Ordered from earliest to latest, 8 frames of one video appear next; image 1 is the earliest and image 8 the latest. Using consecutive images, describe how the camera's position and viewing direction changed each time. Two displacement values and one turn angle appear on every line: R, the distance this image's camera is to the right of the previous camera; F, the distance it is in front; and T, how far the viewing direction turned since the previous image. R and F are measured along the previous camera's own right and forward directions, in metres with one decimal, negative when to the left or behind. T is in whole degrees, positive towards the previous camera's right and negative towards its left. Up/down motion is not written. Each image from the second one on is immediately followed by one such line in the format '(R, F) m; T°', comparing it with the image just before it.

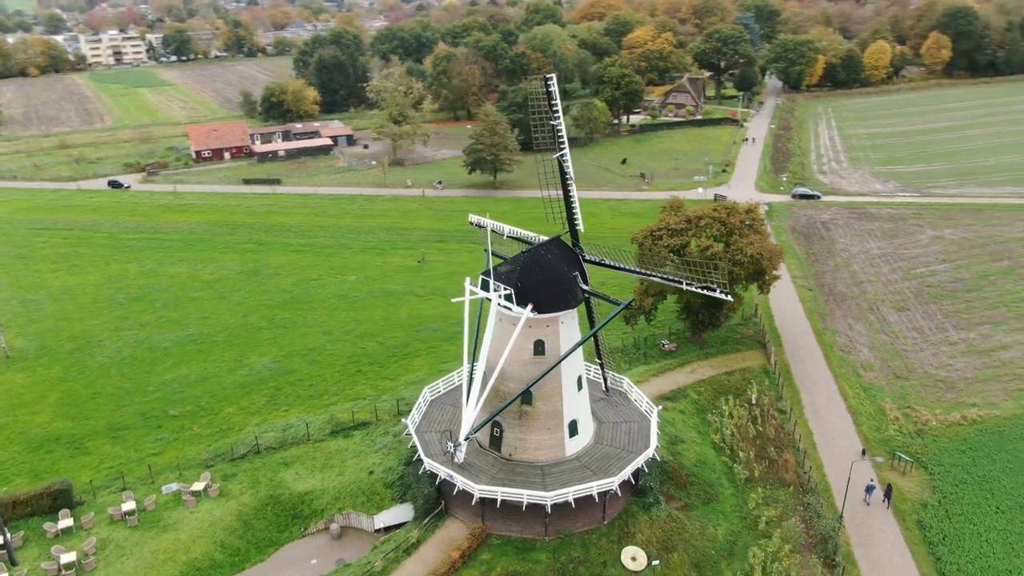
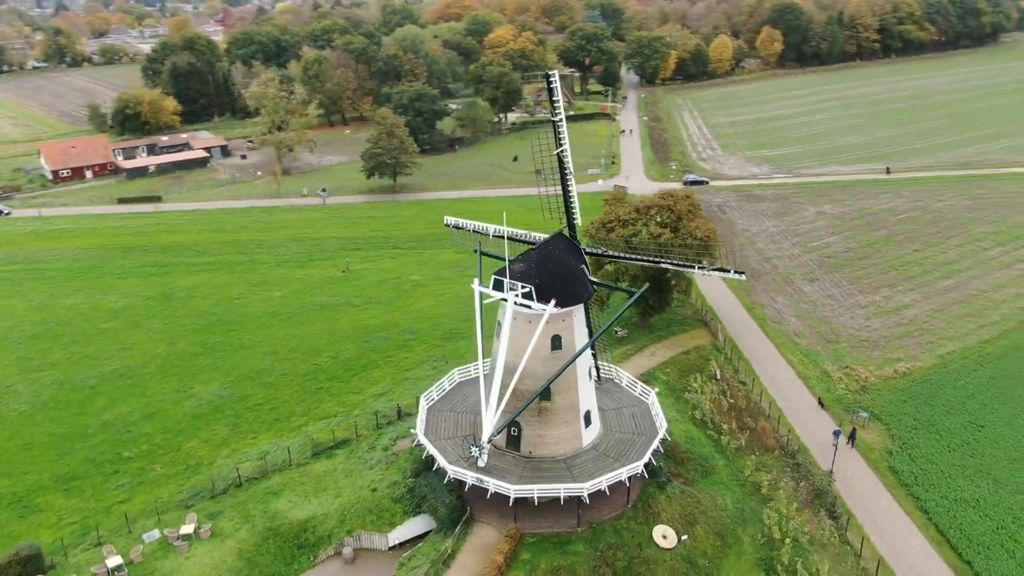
(-5.4, +0.5) m; +11°
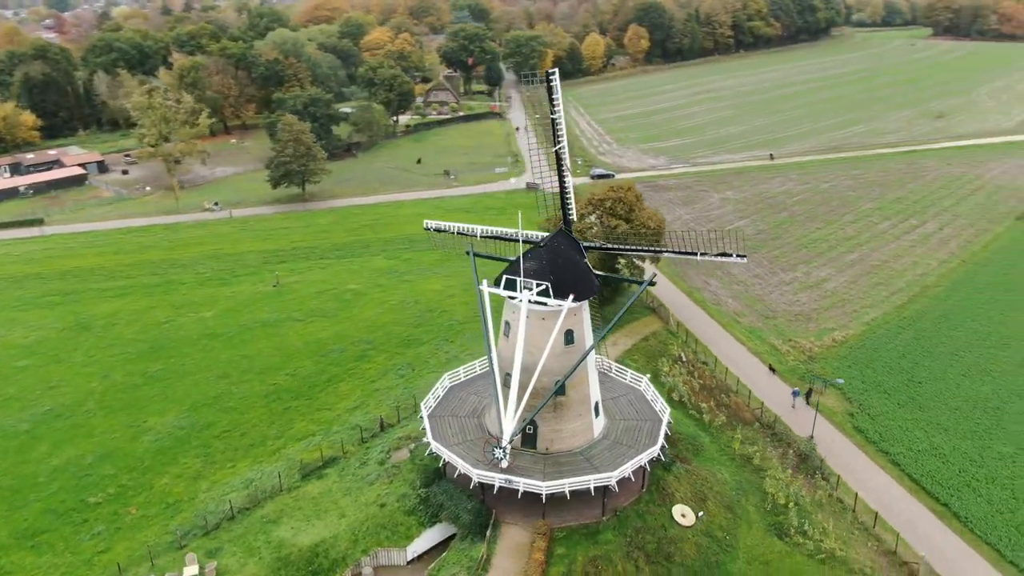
(-4.8, +0.4) m; +10°
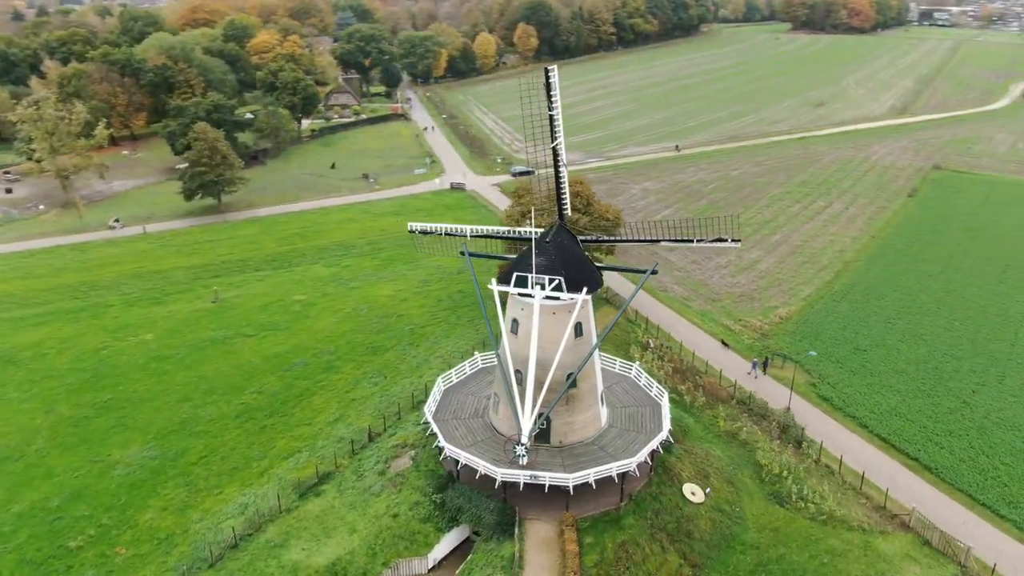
(-4.2, +0.2) m; +9°
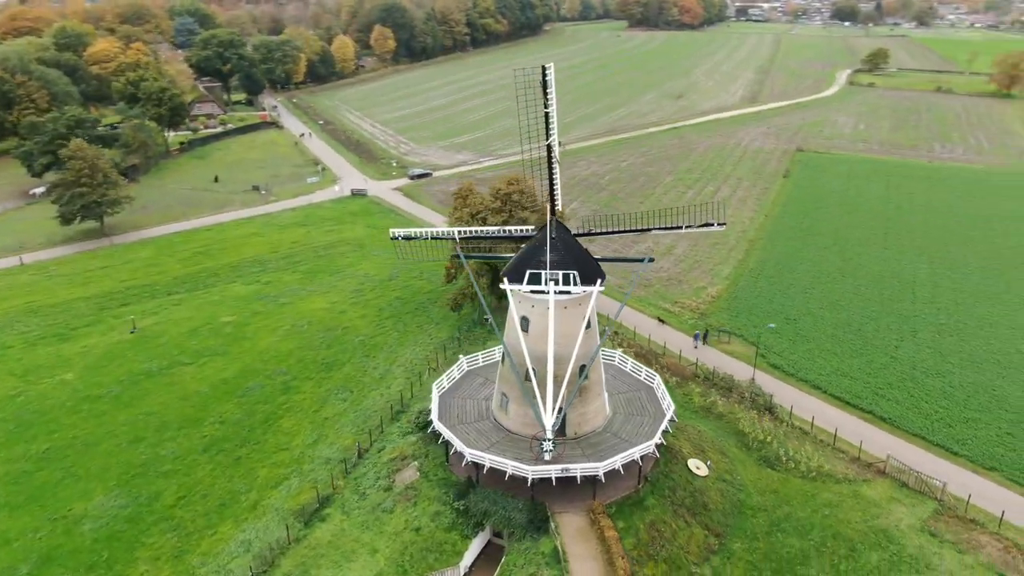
(-5.5, +0.5) m; +11°
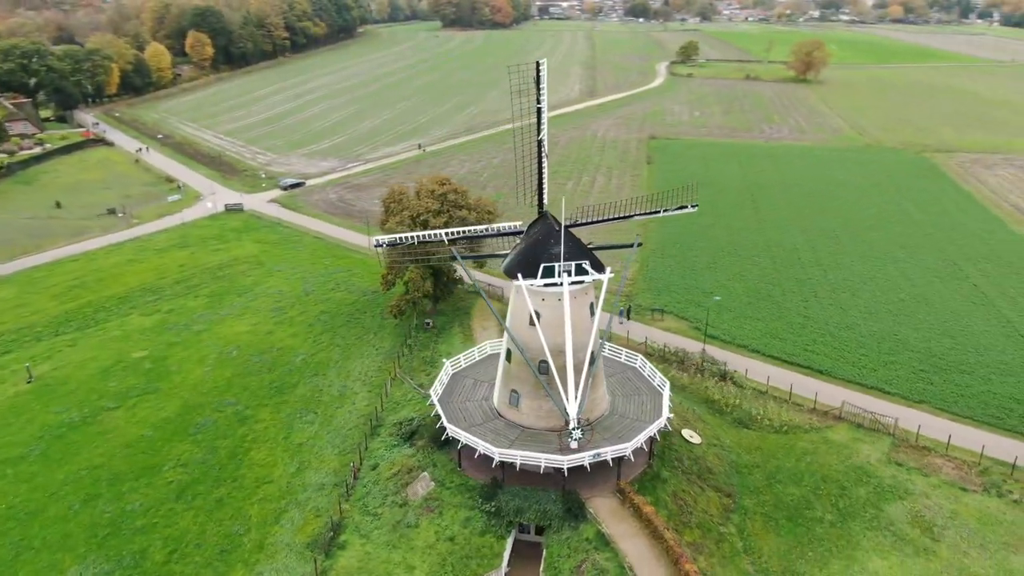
(-6.6, +0.7) m; +13°
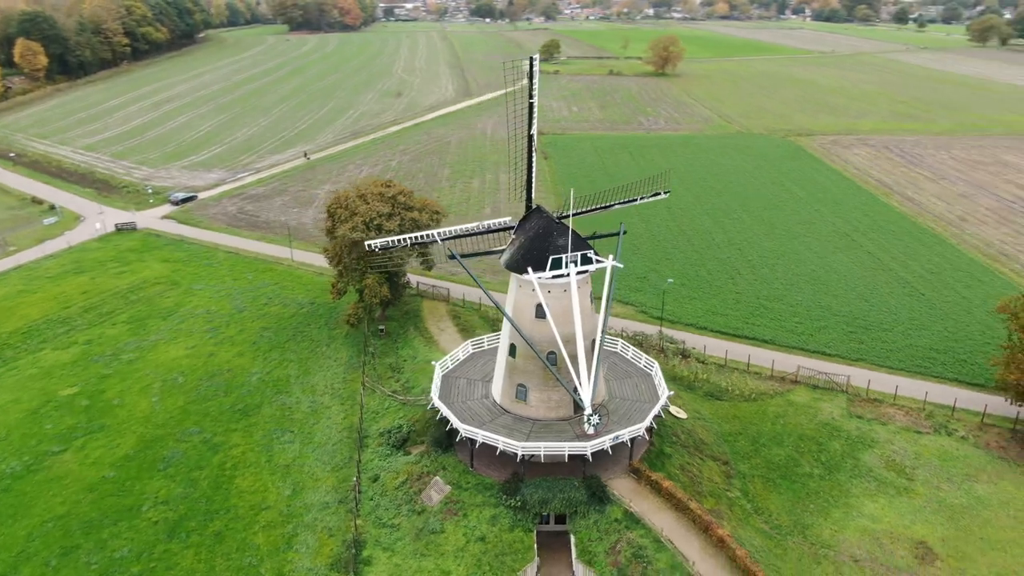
(-5.3, +0.3) m; +11°
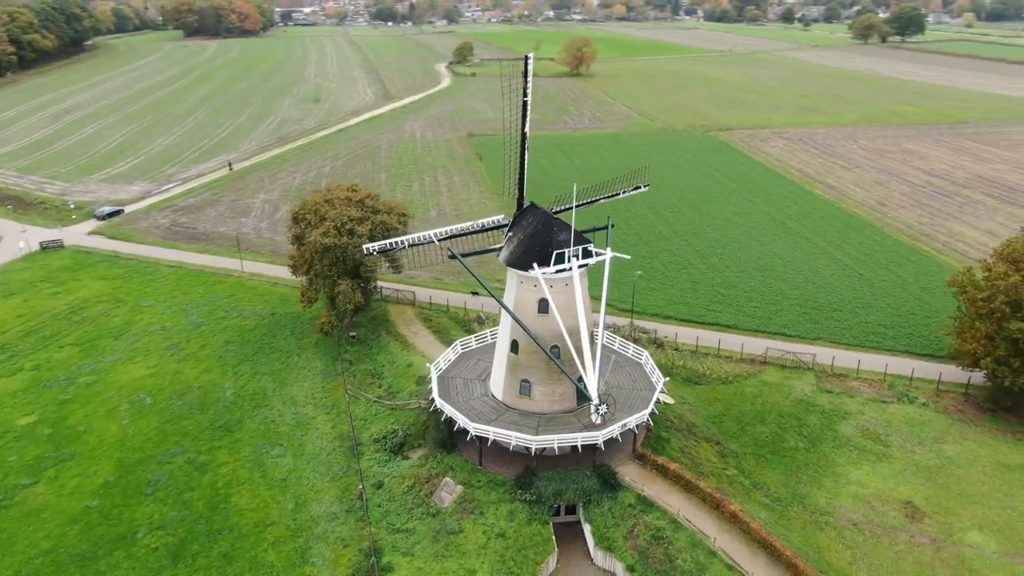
(-3.4, -0.1) m; +7°
